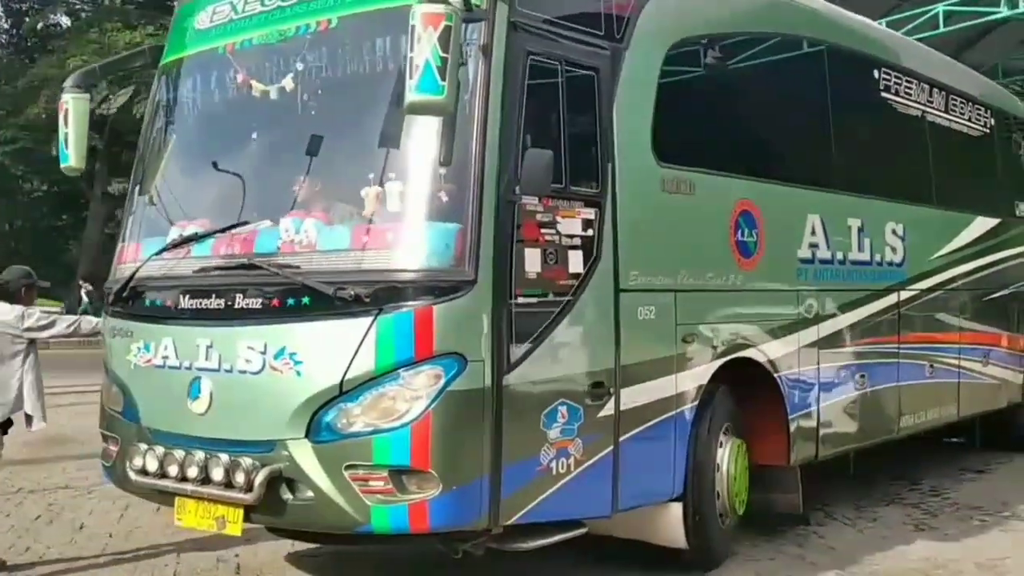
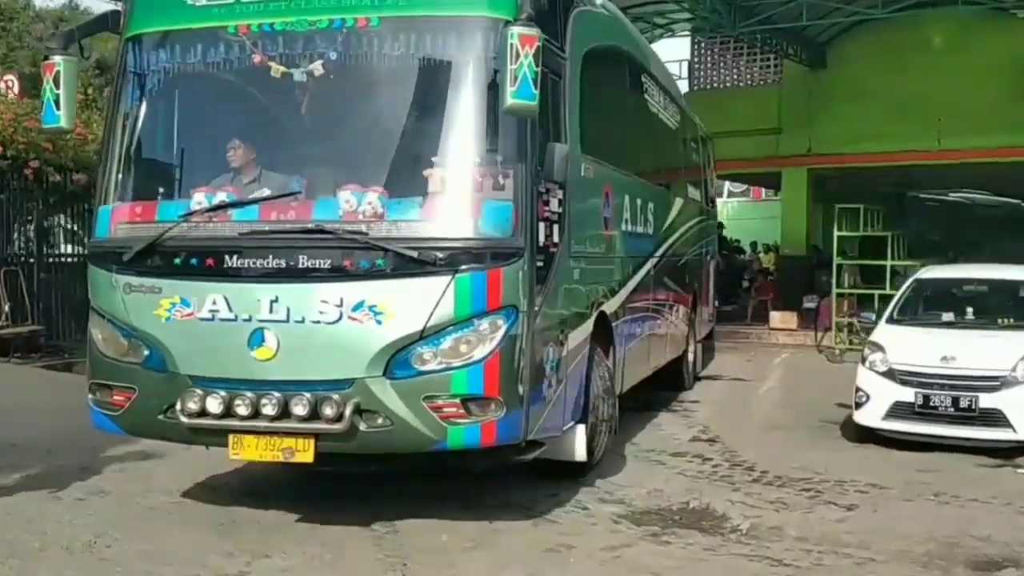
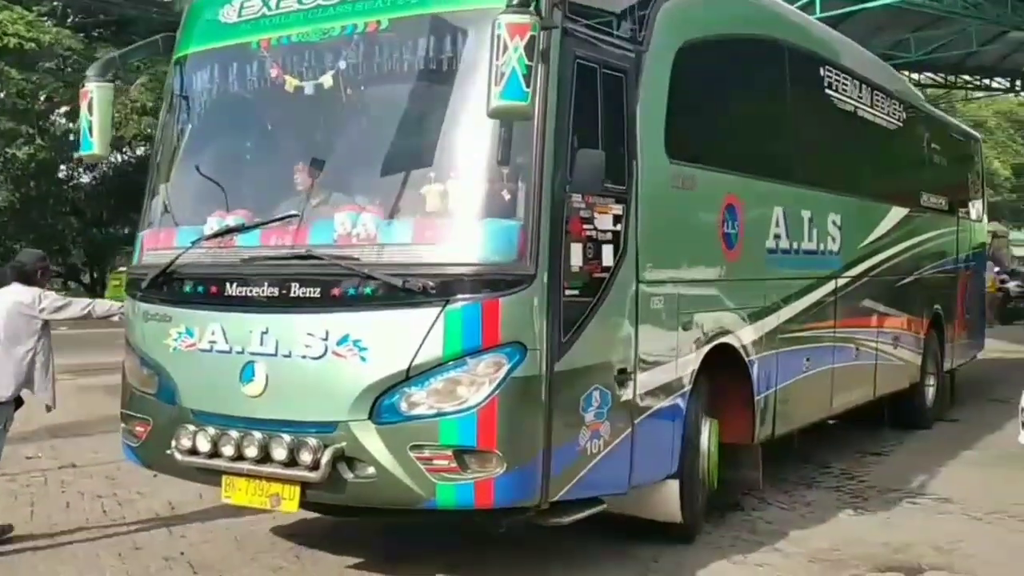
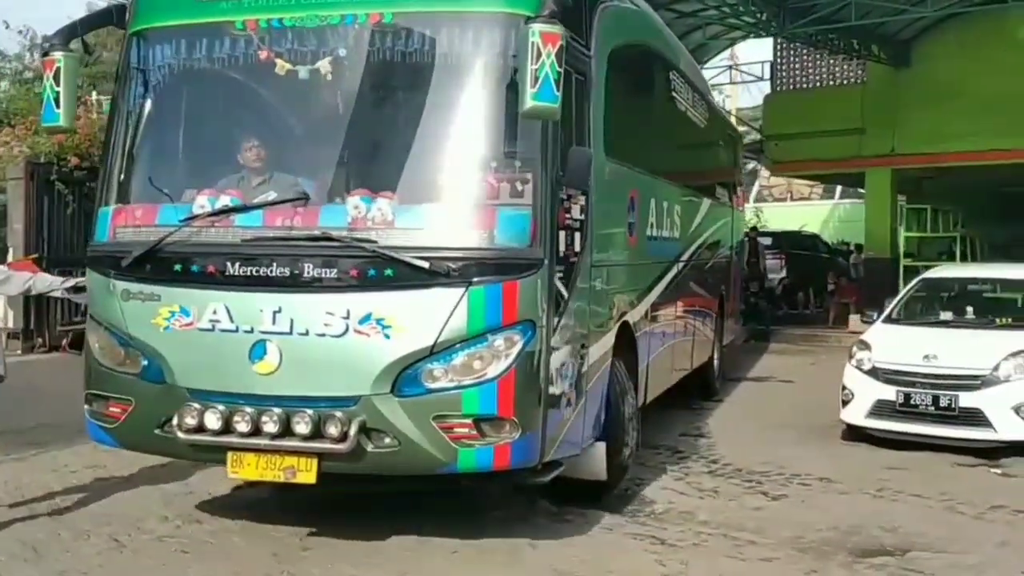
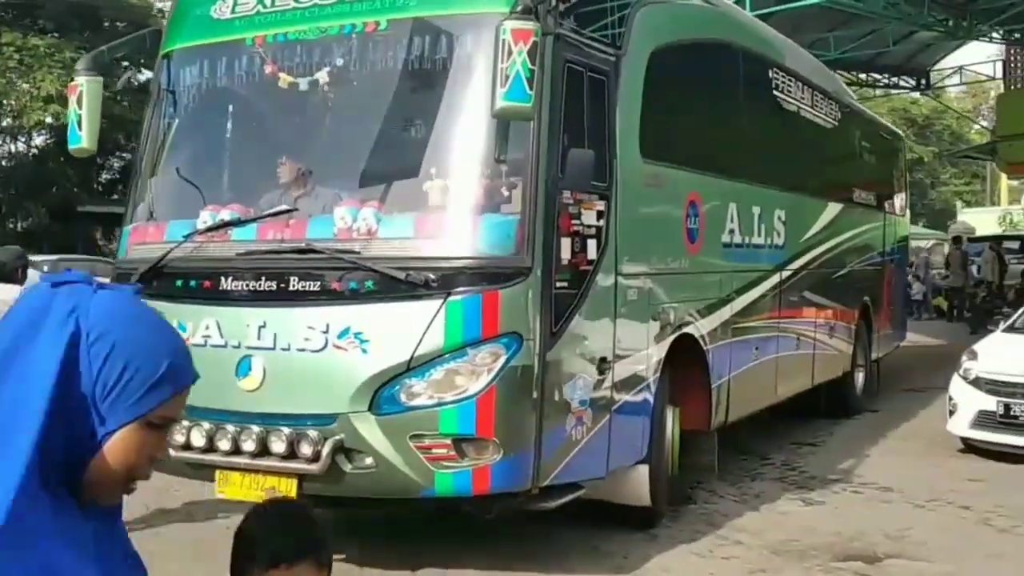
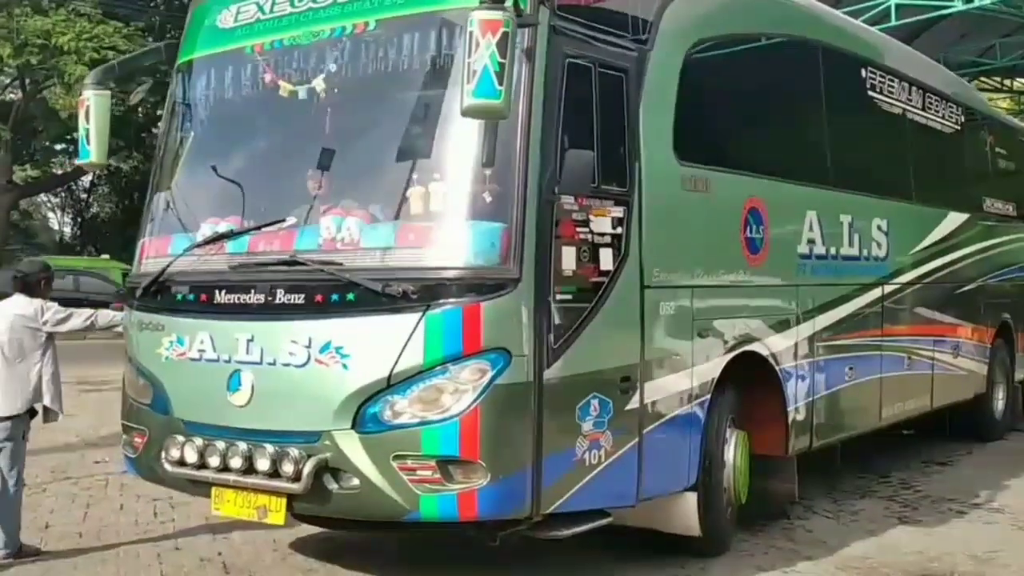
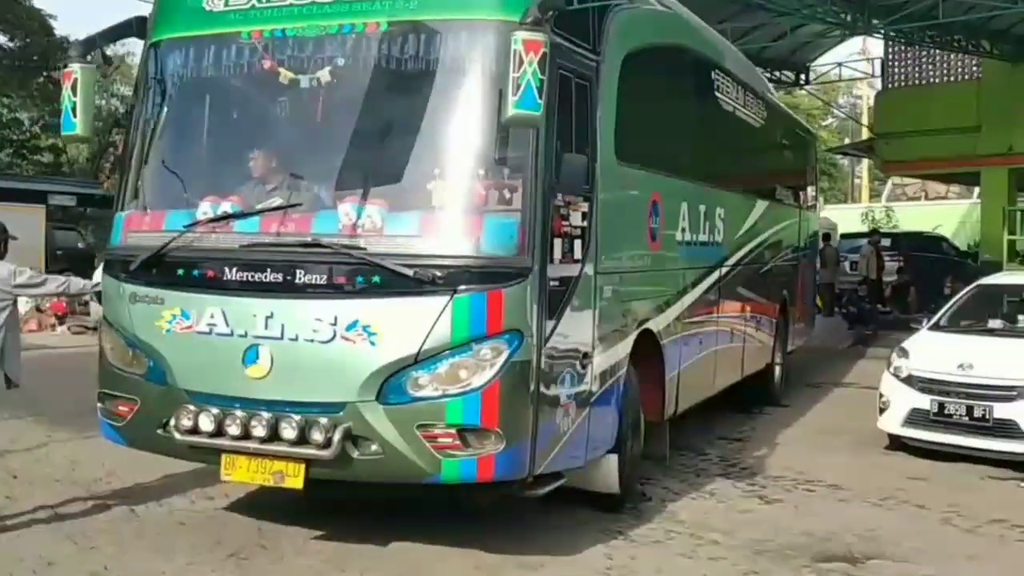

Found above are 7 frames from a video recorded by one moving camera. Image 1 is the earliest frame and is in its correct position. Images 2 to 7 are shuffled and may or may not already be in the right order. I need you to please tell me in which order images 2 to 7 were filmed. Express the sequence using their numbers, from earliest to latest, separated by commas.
6, 3, 5, 7, 4, 2
